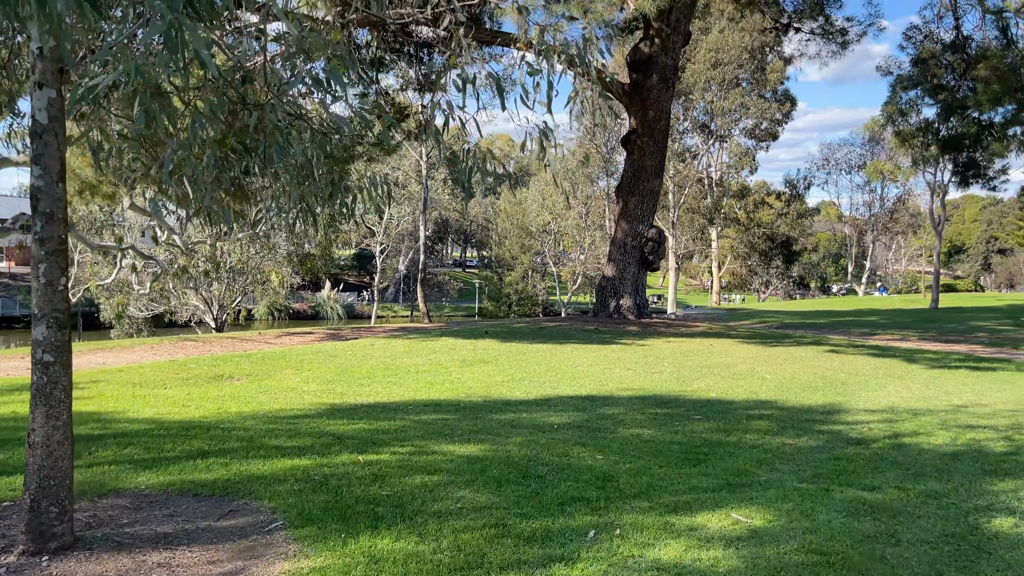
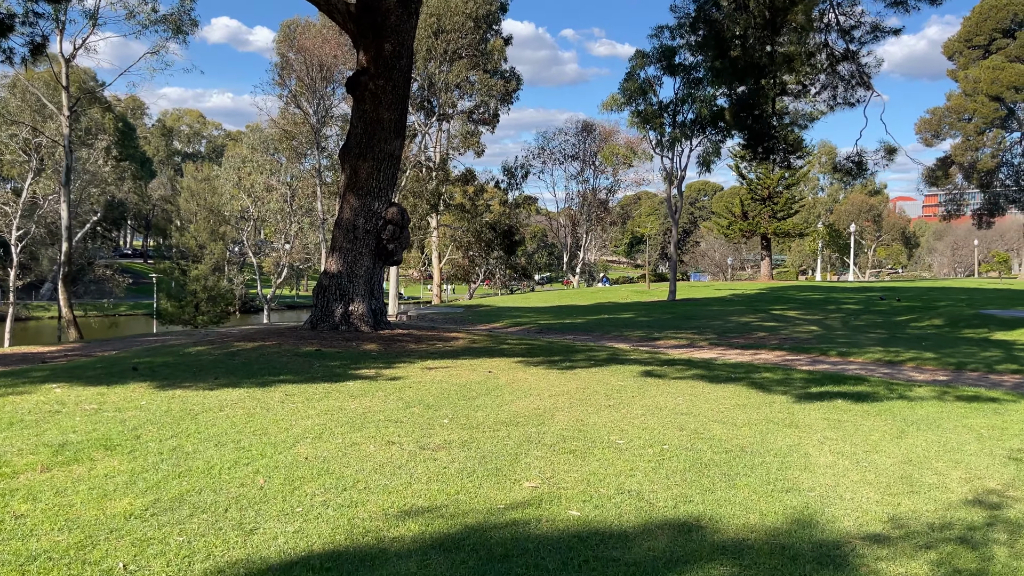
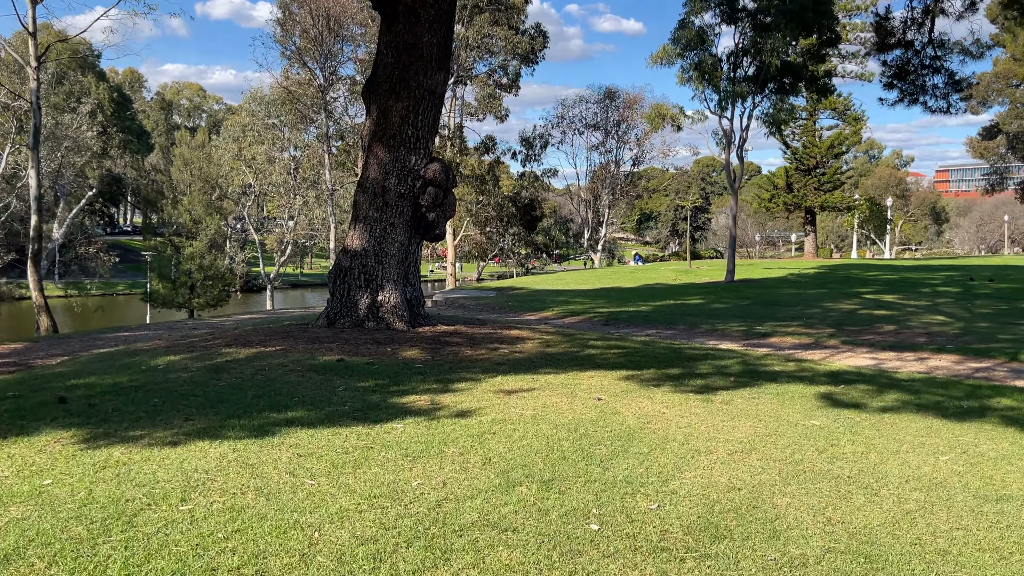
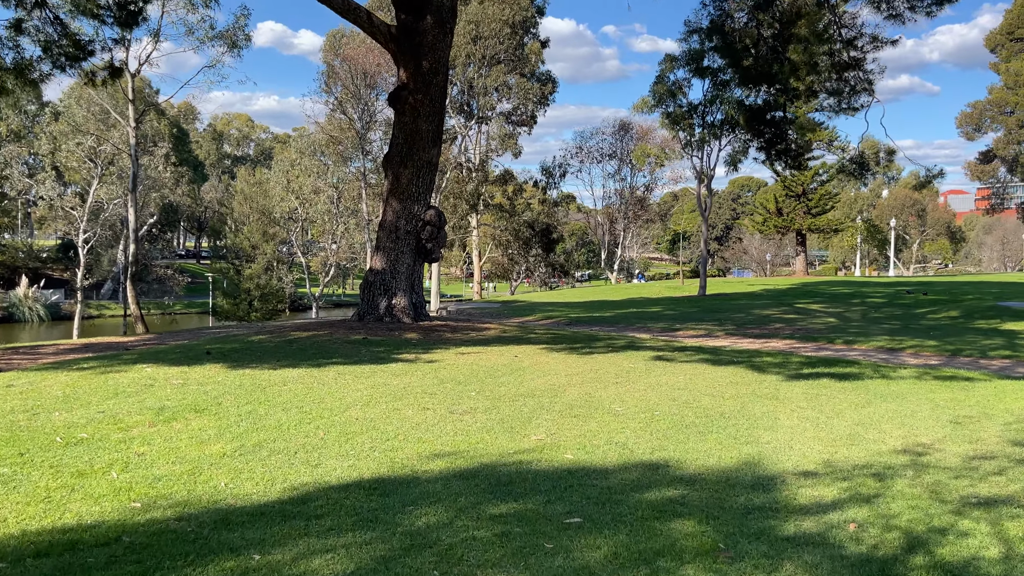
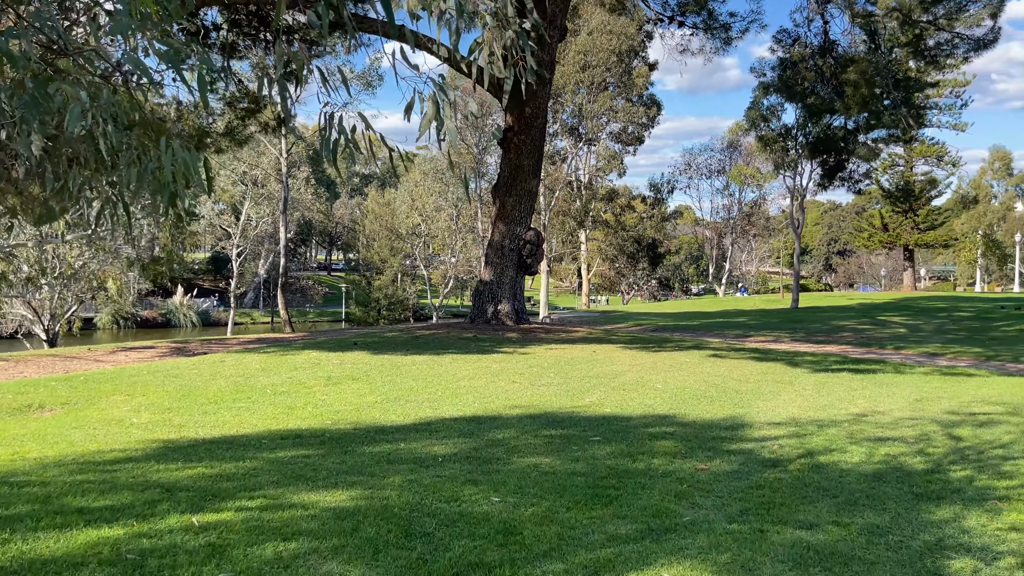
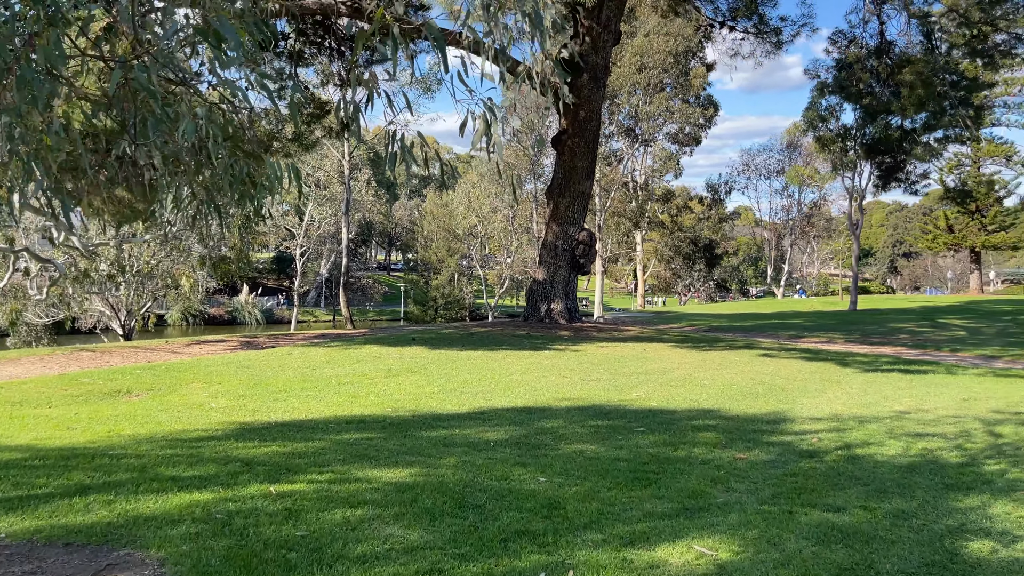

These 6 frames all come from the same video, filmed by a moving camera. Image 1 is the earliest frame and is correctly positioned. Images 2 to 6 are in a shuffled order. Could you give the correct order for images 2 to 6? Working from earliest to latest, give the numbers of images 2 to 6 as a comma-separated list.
6, 5, 4, 2, 3
